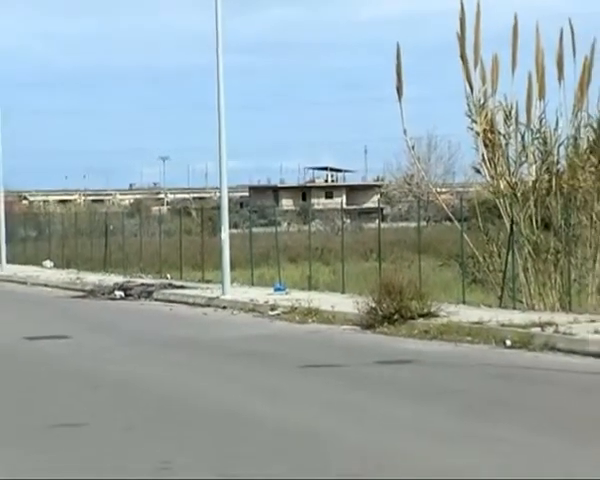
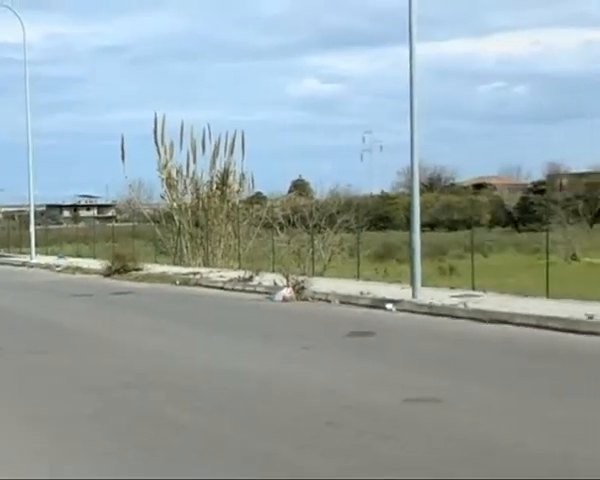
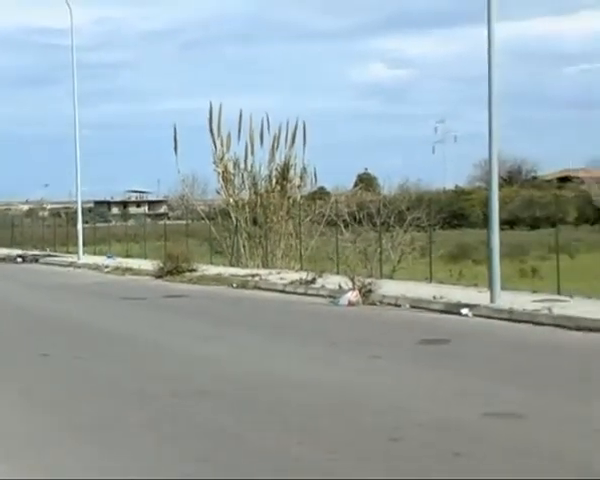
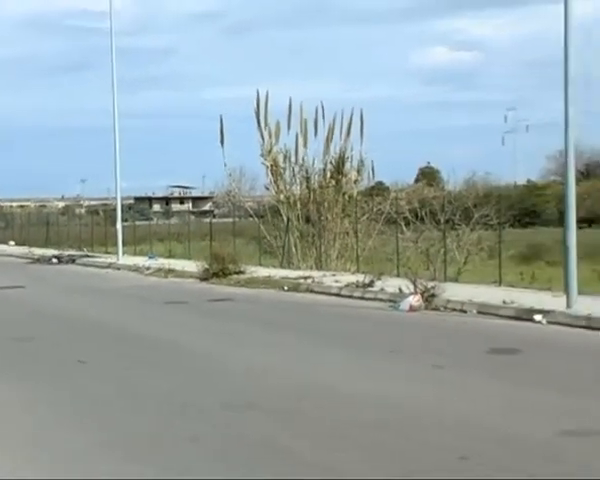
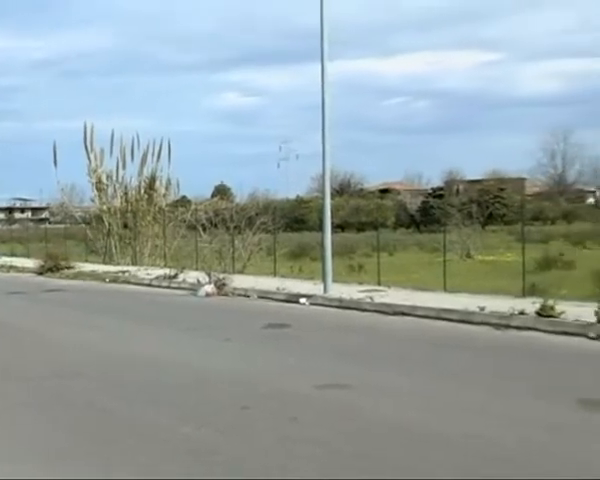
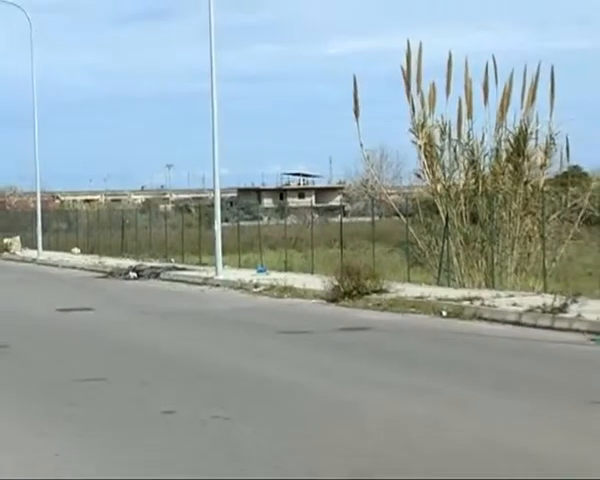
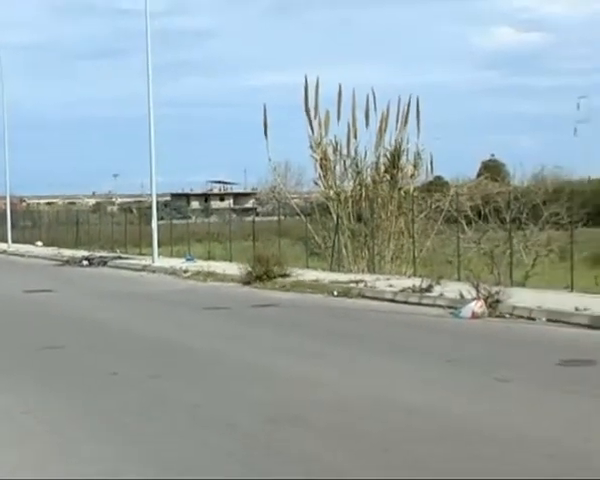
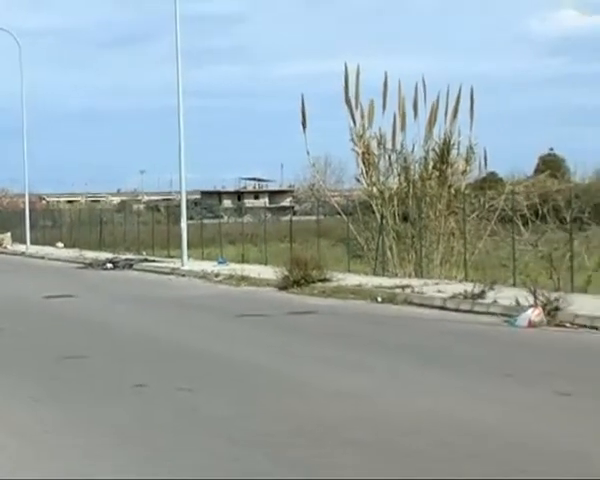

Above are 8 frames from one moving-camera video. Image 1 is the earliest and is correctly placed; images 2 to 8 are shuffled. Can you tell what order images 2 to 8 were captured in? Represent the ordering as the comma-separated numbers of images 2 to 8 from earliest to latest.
6, 8, 7, 4, 3, 2, 5
